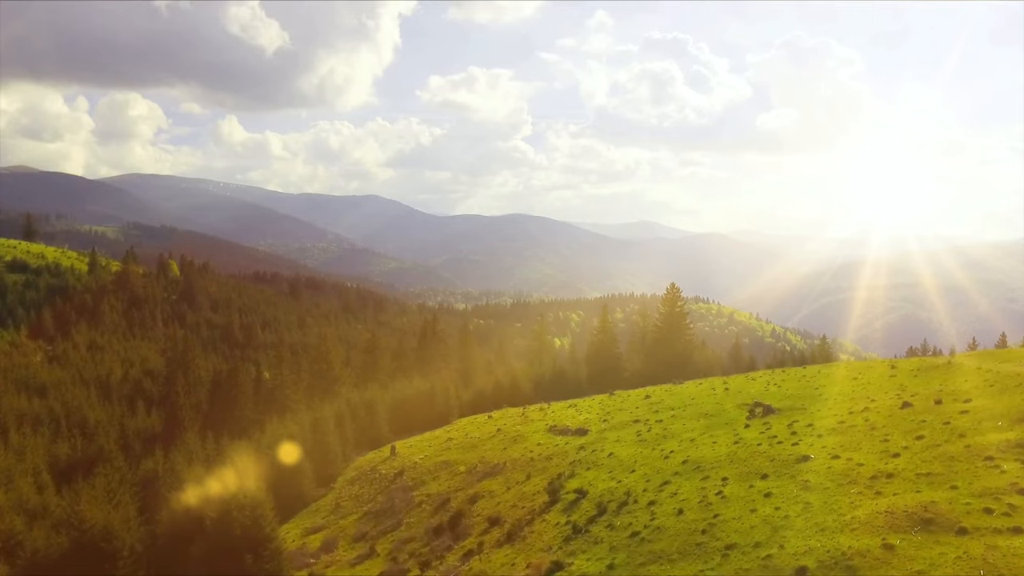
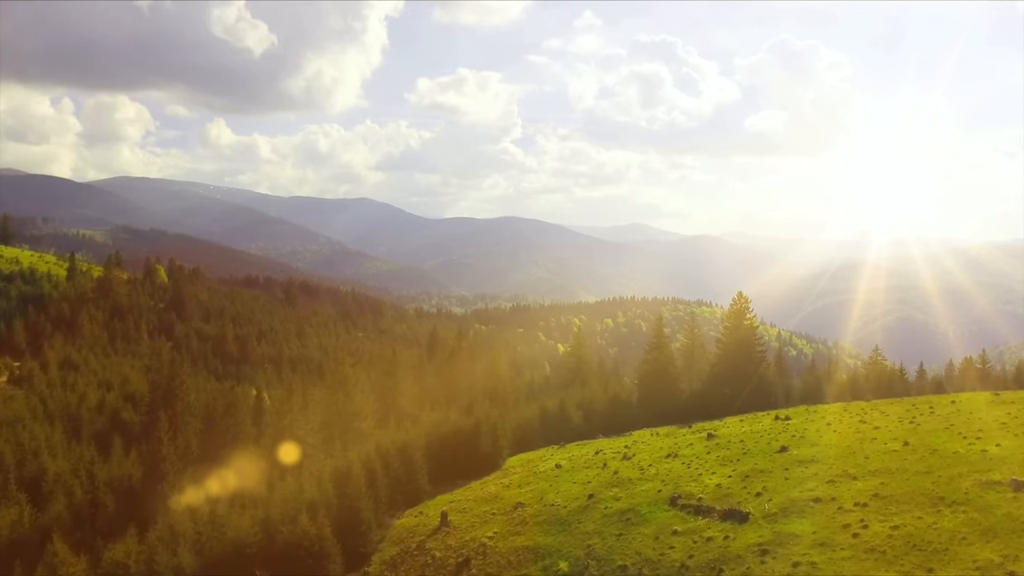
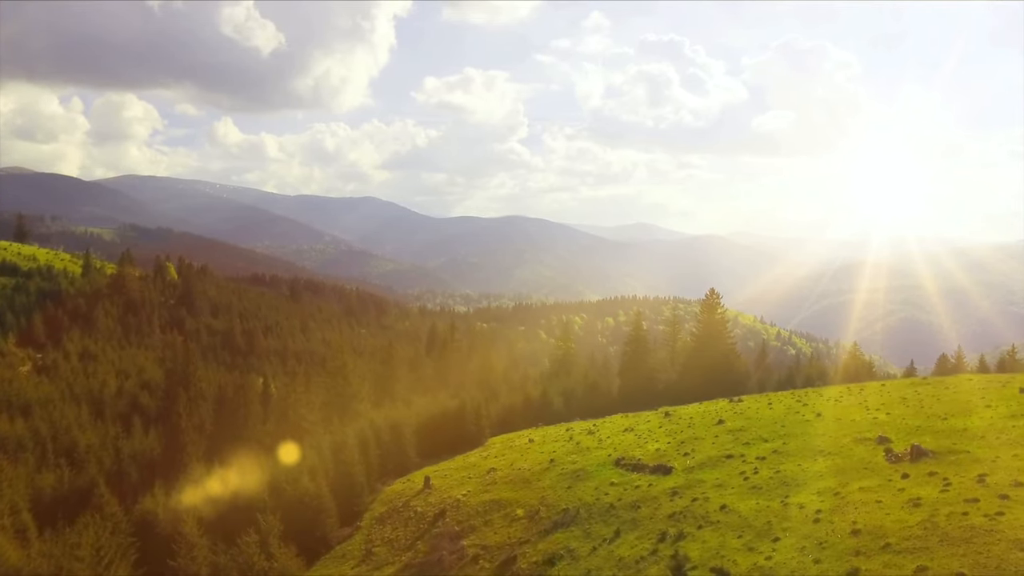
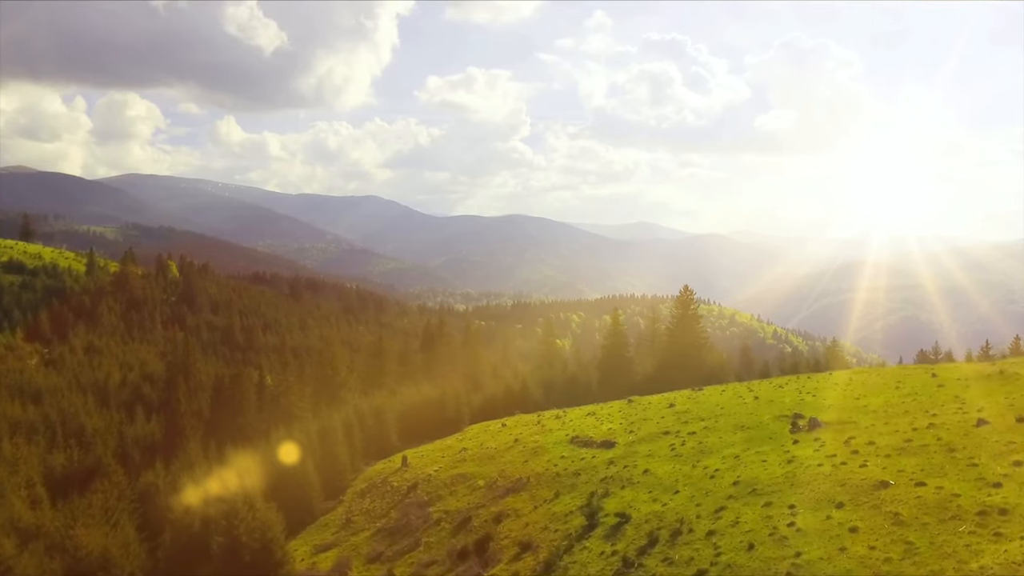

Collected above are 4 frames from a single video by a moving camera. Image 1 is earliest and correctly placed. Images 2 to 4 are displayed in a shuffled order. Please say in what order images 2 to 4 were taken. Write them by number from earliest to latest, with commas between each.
4, 3, 2
